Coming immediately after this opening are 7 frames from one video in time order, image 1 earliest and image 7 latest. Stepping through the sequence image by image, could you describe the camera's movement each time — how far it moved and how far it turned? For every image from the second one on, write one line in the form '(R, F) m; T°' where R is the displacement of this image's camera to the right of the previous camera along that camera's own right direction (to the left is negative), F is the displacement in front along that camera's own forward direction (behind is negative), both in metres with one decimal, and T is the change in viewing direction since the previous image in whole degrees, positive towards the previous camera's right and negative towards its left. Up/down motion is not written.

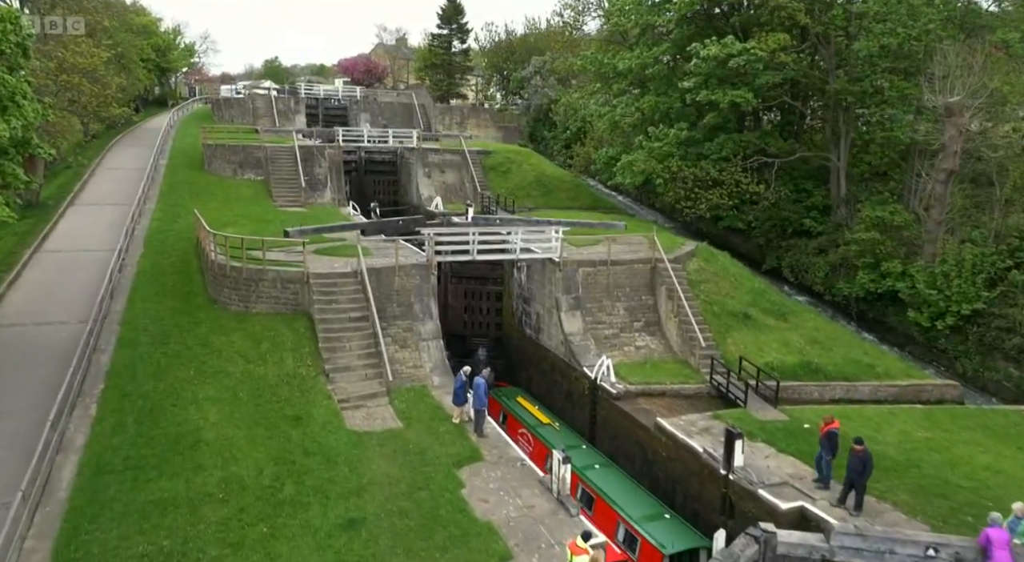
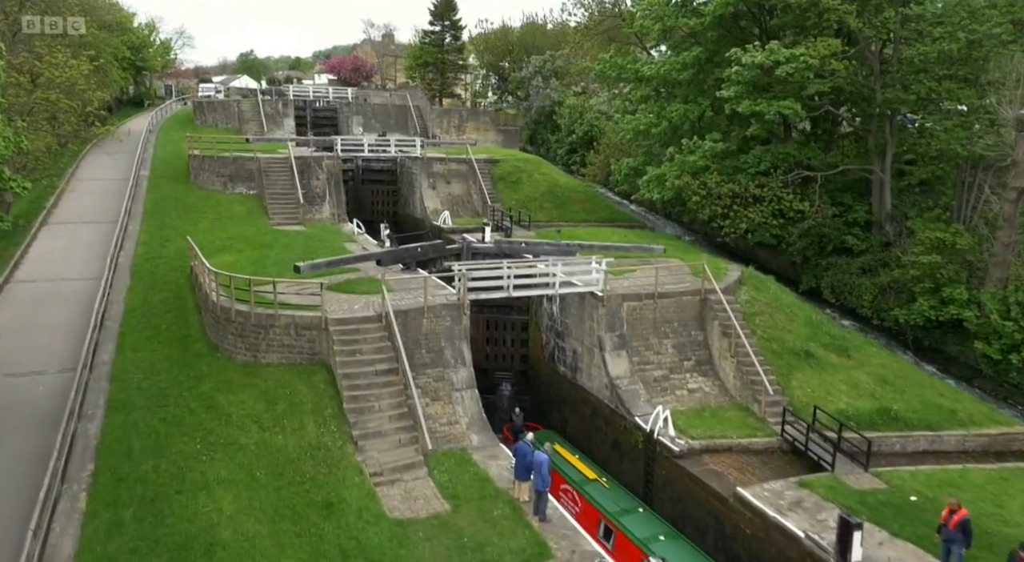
(-1.3, +1.9) m; +2°
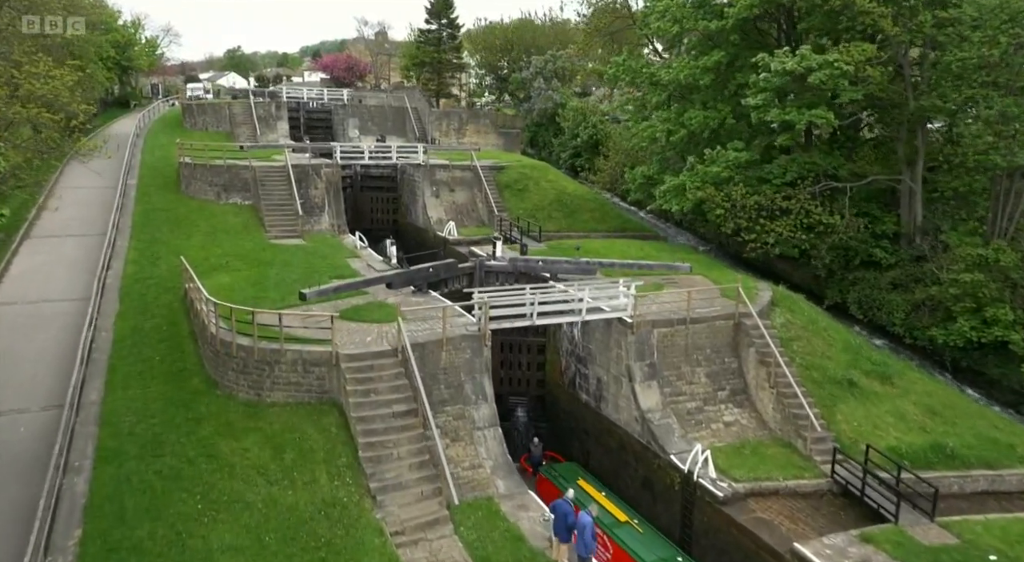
(-0.7, +1.2) m; +1°
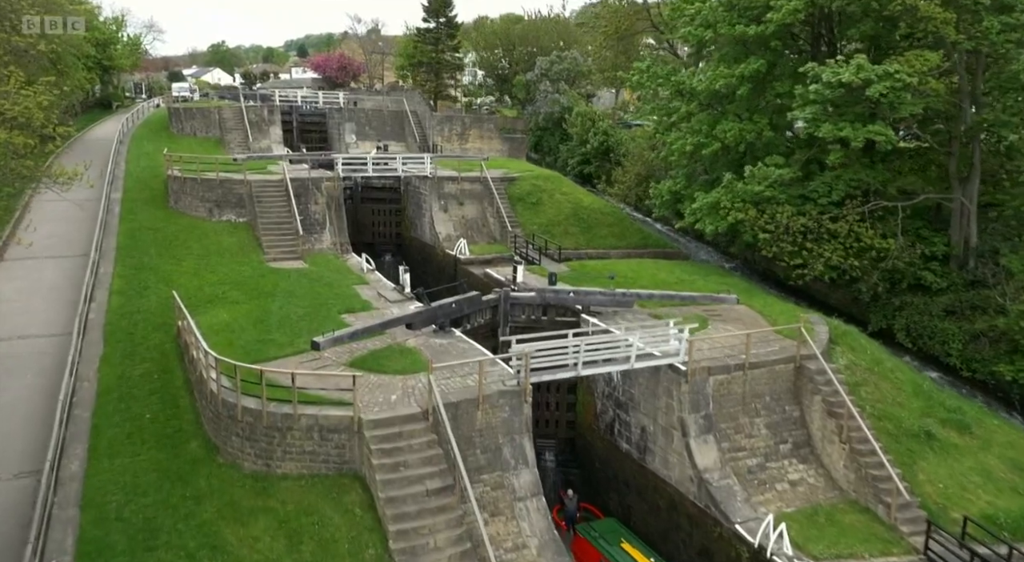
(-1.0, +1.7) m; +1°
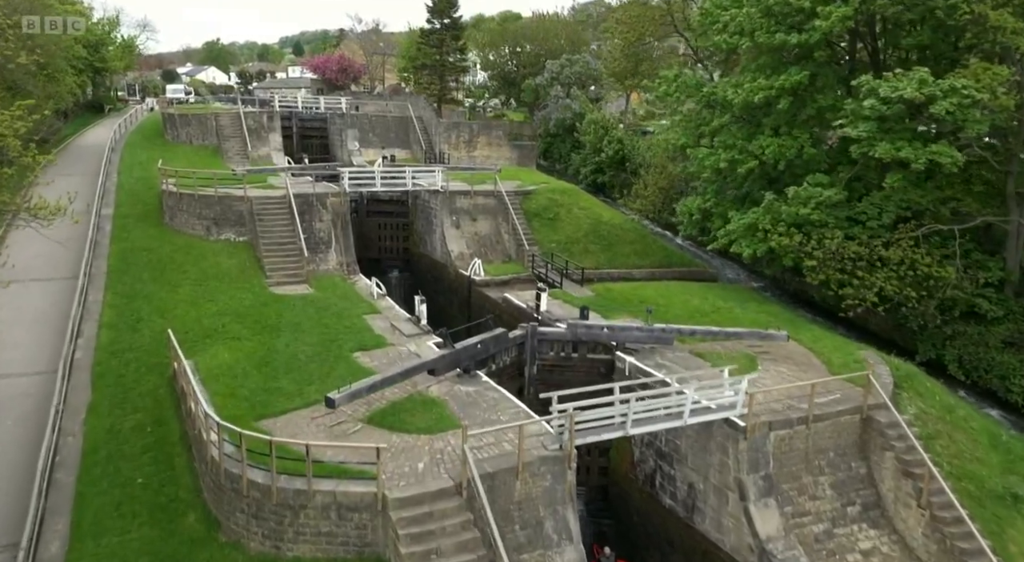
(-0.7, +1.5) m; 0°
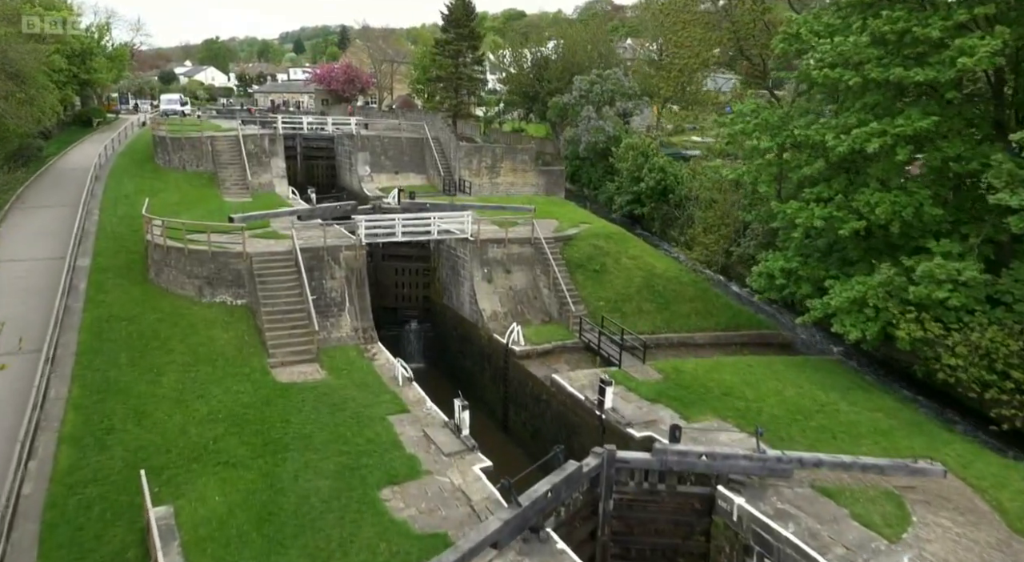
(-1.3, +3.4) m; 0°
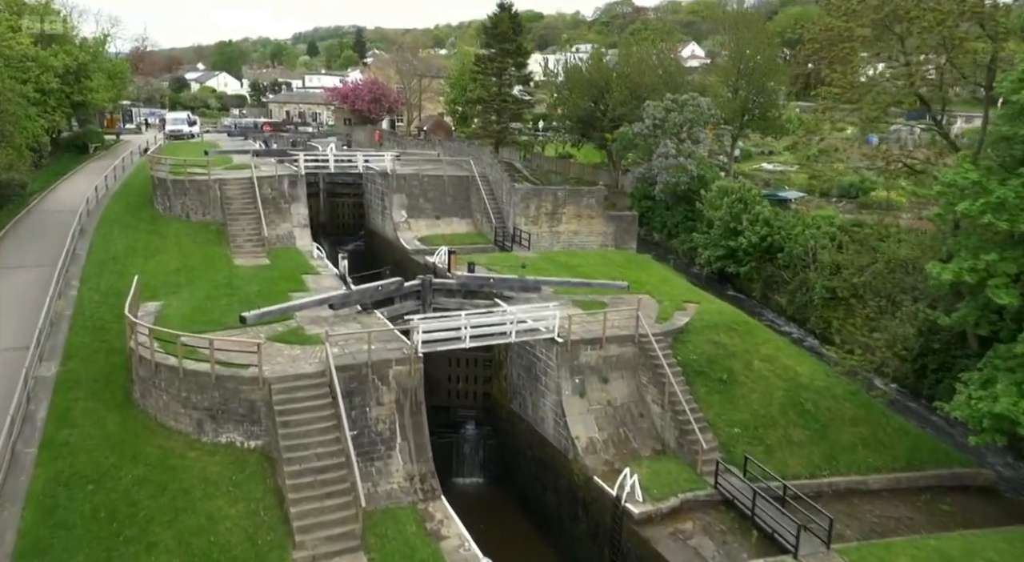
(-2.1, +5.3) m; -1°
